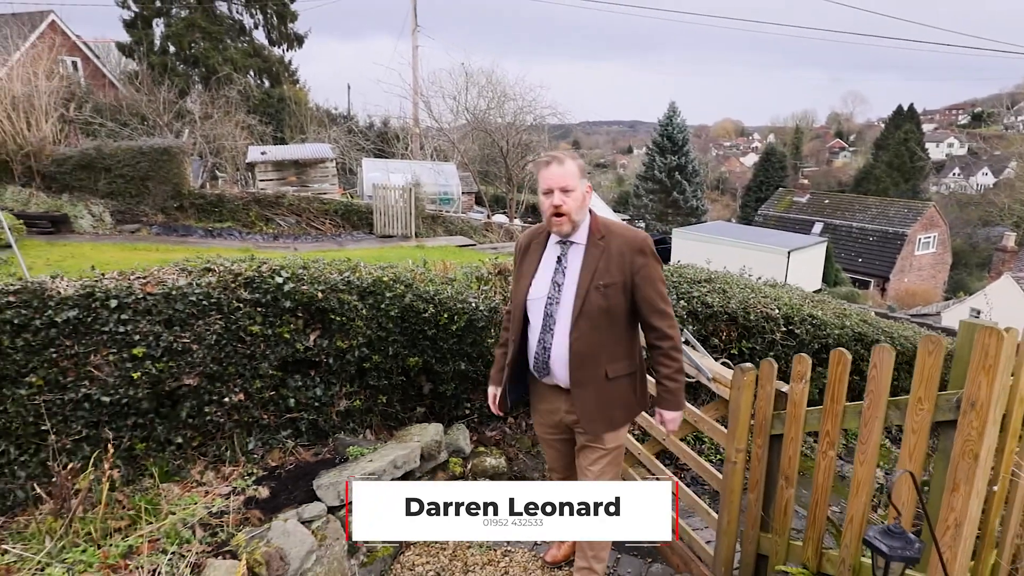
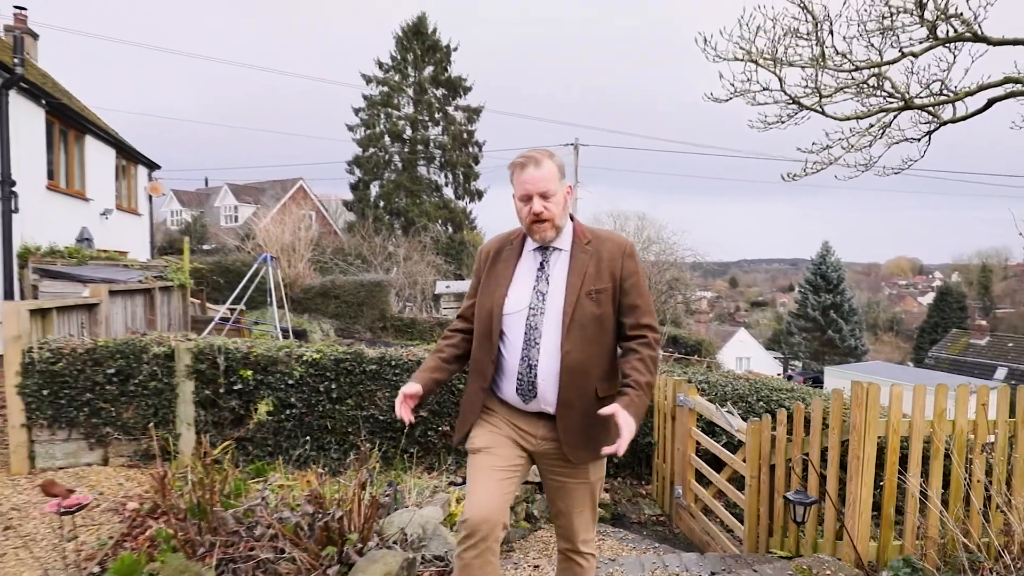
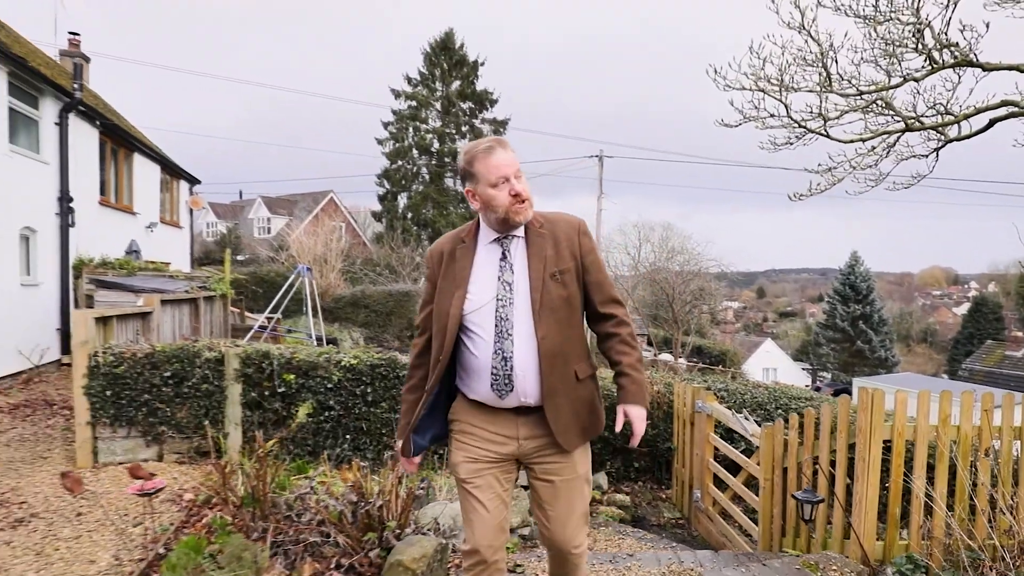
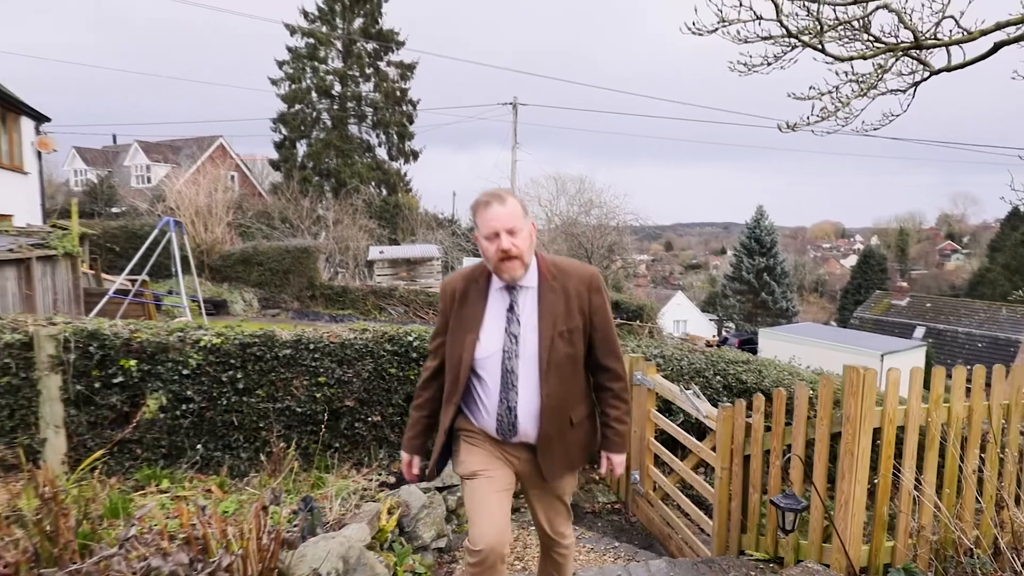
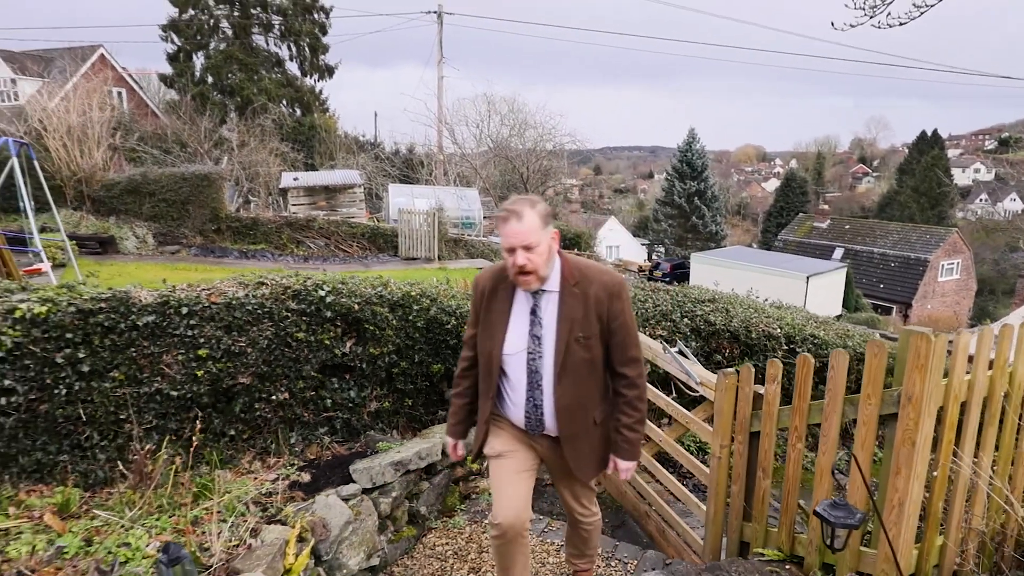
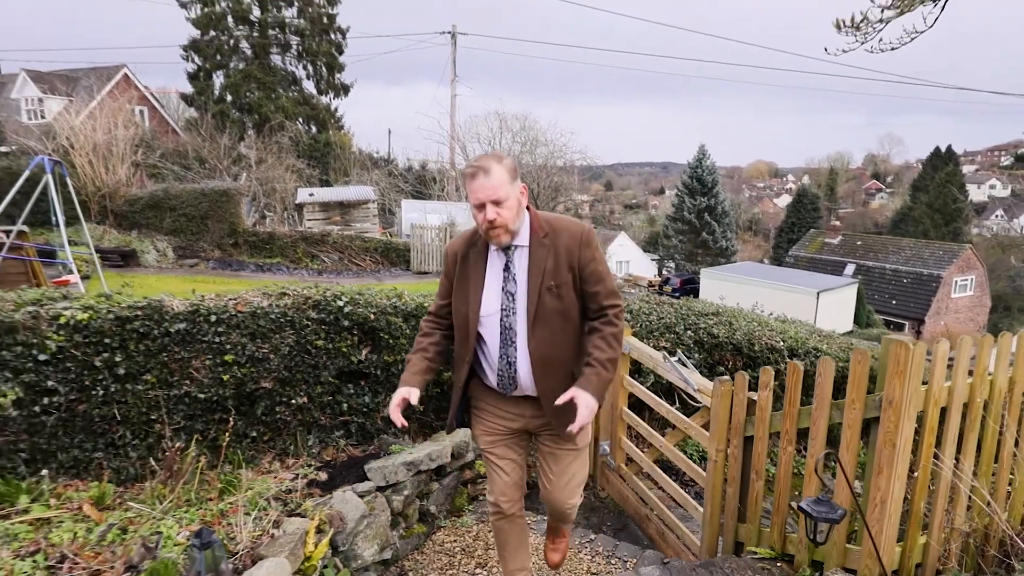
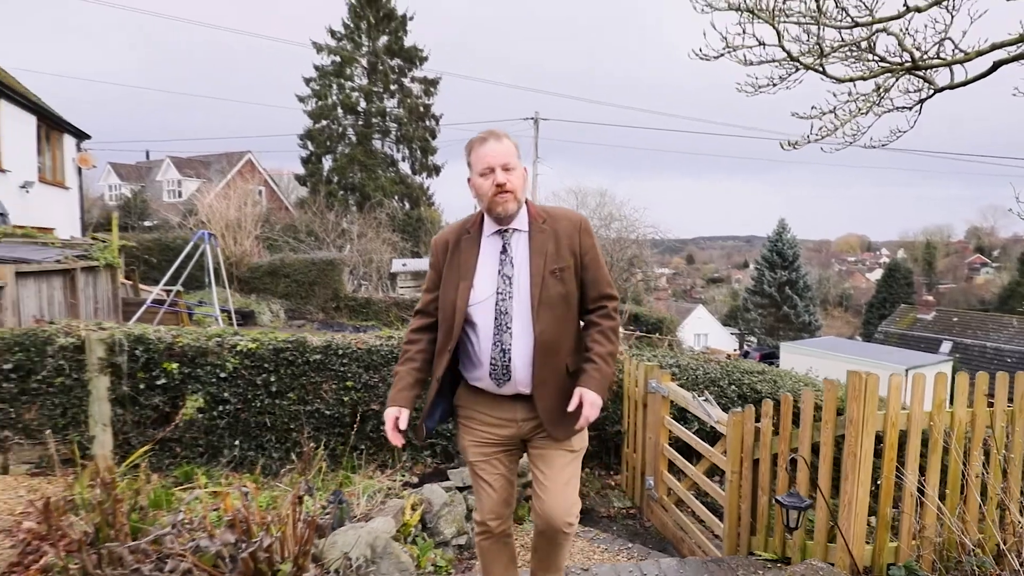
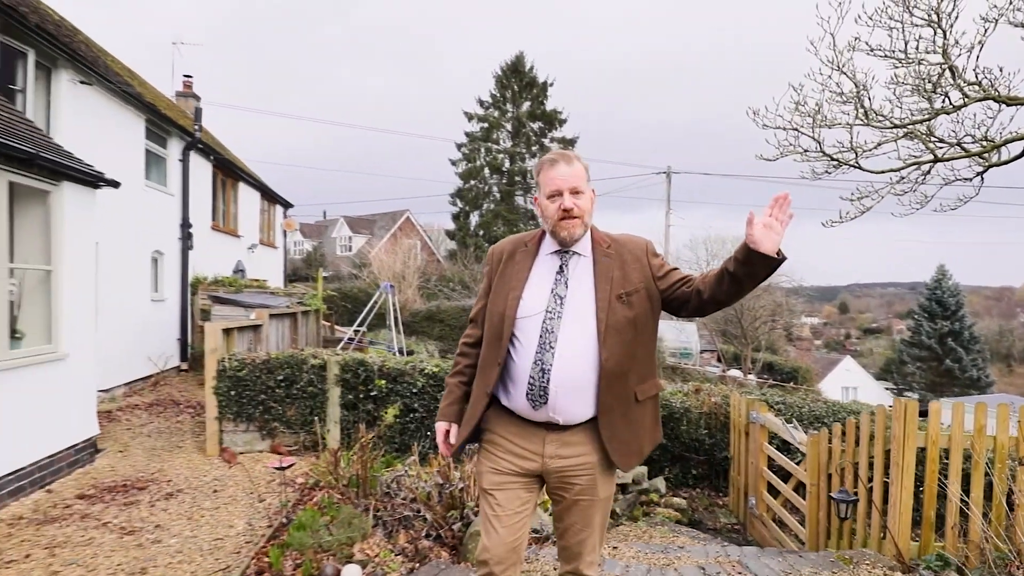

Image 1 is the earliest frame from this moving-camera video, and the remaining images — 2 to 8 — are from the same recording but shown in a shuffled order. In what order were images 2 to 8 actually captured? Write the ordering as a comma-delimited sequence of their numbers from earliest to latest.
5, 6, 4, 7, 2, 3, 8
